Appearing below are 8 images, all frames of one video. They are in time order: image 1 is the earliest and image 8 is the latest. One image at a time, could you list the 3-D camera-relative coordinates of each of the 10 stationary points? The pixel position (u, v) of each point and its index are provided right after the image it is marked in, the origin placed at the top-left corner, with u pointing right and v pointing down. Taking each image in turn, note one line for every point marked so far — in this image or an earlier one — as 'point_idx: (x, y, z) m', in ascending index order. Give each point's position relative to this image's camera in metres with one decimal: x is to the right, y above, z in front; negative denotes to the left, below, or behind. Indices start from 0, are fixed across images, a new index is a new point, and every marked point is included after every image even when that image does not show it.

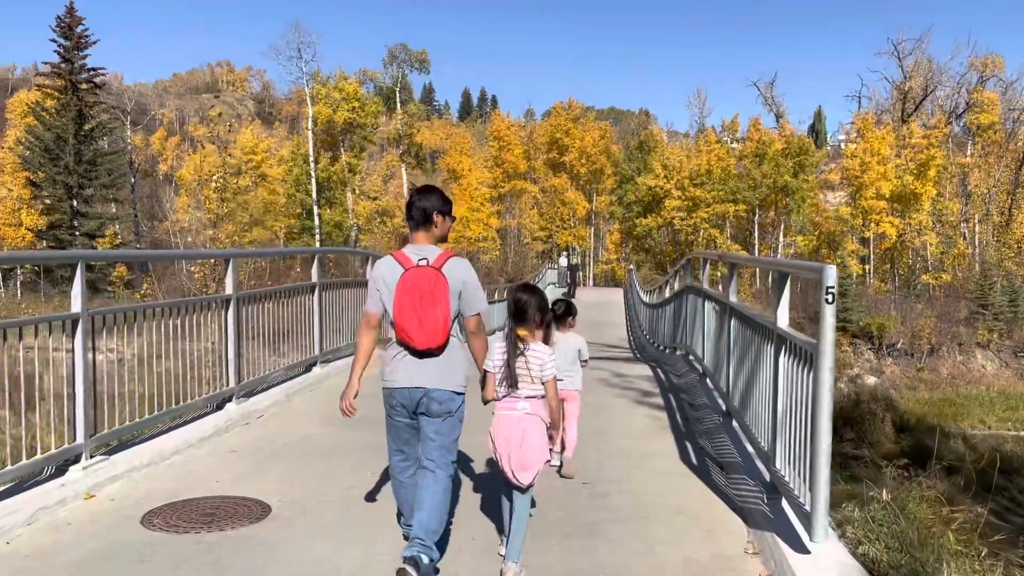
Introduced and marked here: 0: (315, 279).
0: (-1.7, +0.1, +7.4) m
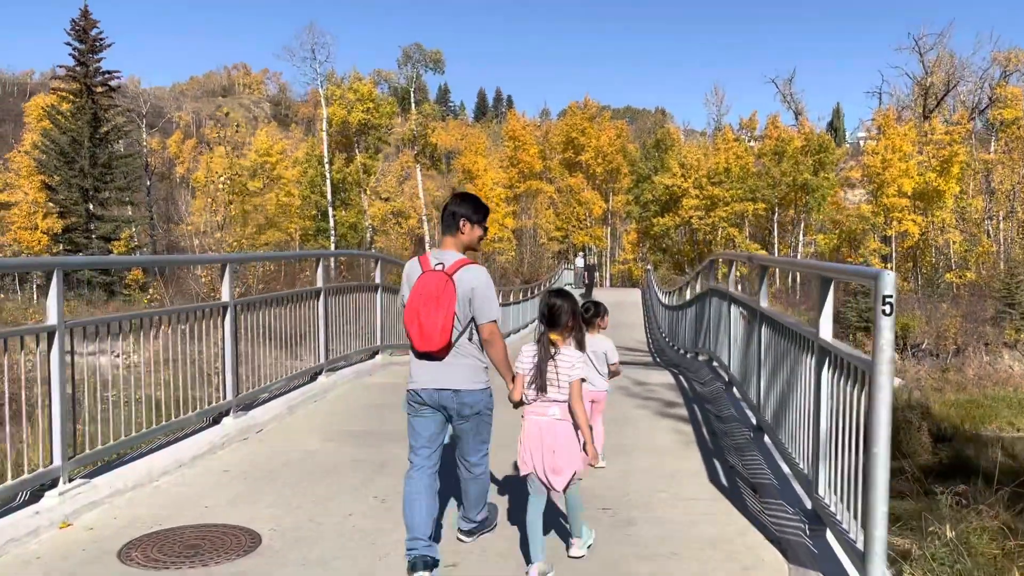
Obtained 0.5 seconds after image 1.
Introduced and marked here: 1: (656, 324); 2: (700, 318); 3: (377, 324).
0: (-1.6, 0.0, +7.0) m
1: (+3.3, -0.8, +19.5) m
2: (+2.1, -0.3, +9.5) m
3: (-1.5, -0.4, +8.8) m
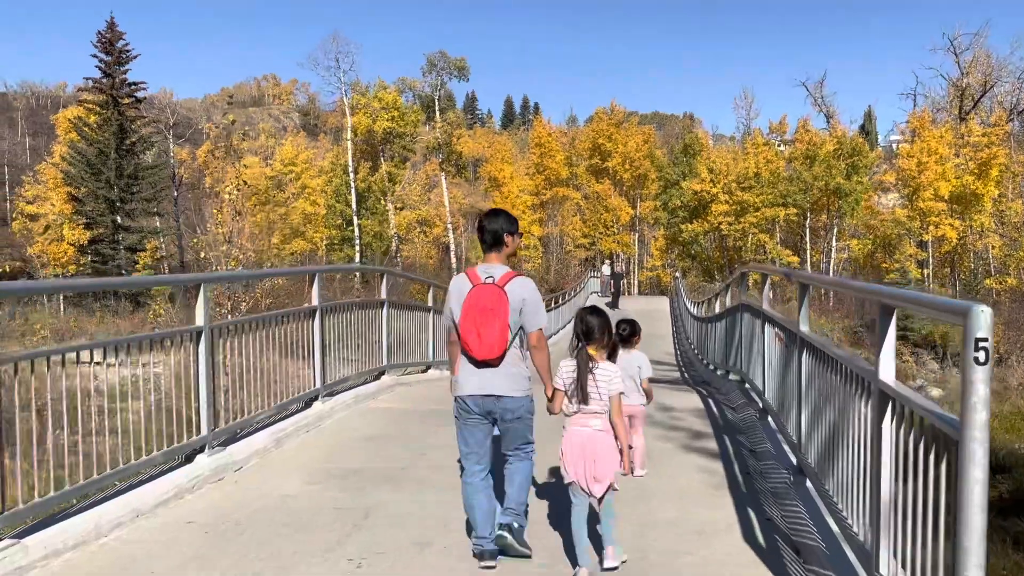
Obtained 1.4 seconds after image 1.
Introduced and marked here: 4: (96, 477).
0: (-1.5, -0.1, +6.5) m
1: (+3.8, -1.0, +18.8) m
2: (+2.3, -0.5, +8.8) m
3: (-1.3, -0.5, +8.2) m
4: (-2.0, -0.9, +4.1) m
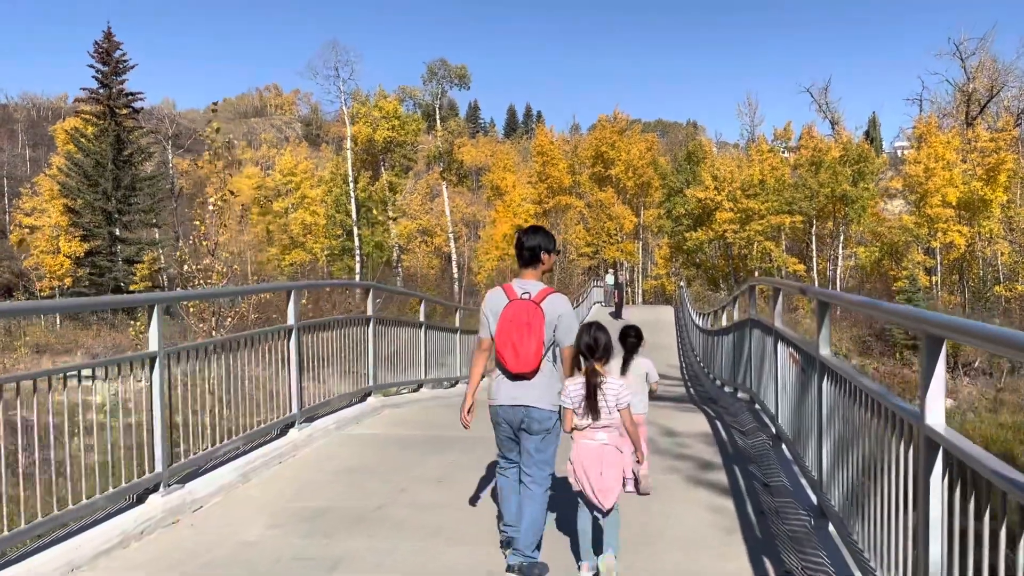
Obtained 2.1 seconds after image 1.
0: (-1.6, -0.2, +6.0) m
1: (+3.9, -1.3, +18.3) m
2: (+2.2, -0.6, +8.3) m
3: (-1.4, -0.7, +7.7) m
4: (-2.1, -1.0, +3.6) m
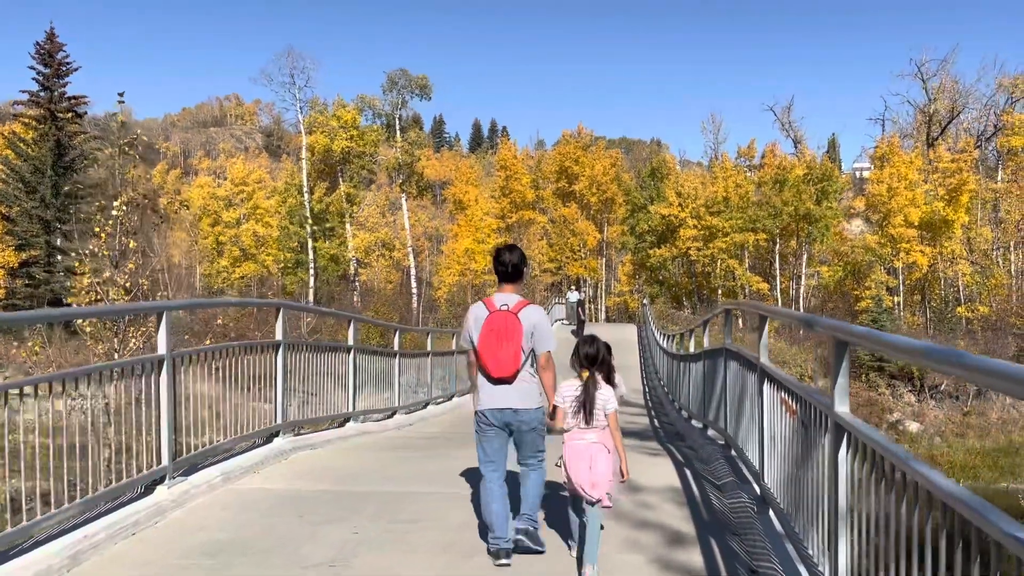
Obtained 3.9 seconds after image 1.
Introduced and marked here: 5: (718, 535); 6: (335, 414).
0: (-2.0, -0.4, +4.8) m
1: (+2.9, -1.7, +17.3) m
2: (+1.7, -0.8, +7.2) m
3: (-1.9, -0.8, +6.5) m
4: (-2.4, -1.1, +2.4) m
5: (+1.0, -1.3, +4.3) m
6: (-1.7, -1.2, +8.3) m
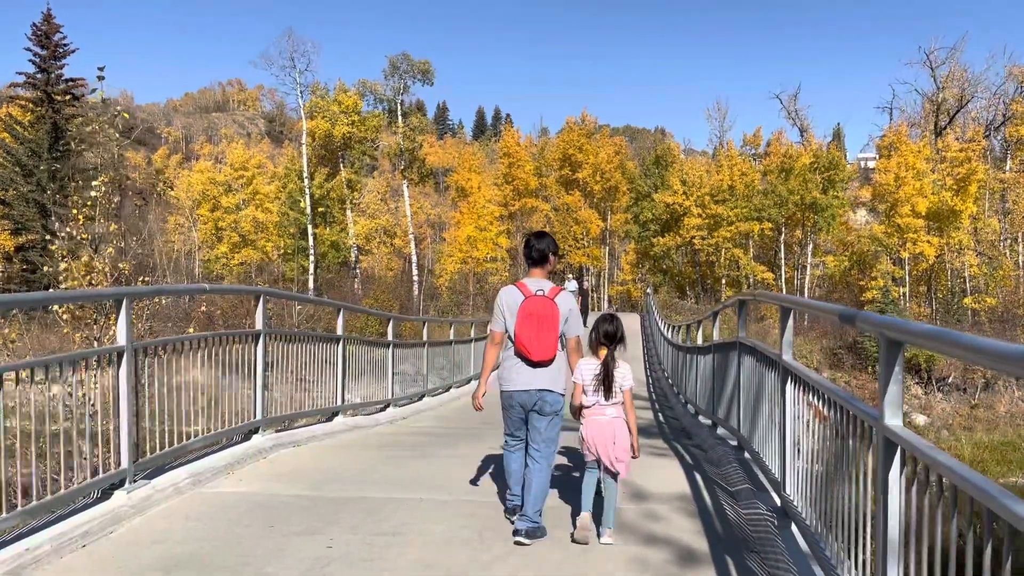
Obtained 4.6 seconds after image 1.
0: (-2.0, -0.3, +4.4) m
1: (+2.9, -1.4, +16.9) m
2: (+1.7, -0.7, +6.8) m
3: (-1.9, -0.7, +6.1) m
4: (-2.4, -1.0, +1.9) m
5: (+1.0, -1.2, +3.9) m
6: (-1.7, -1.1, +7.8) m
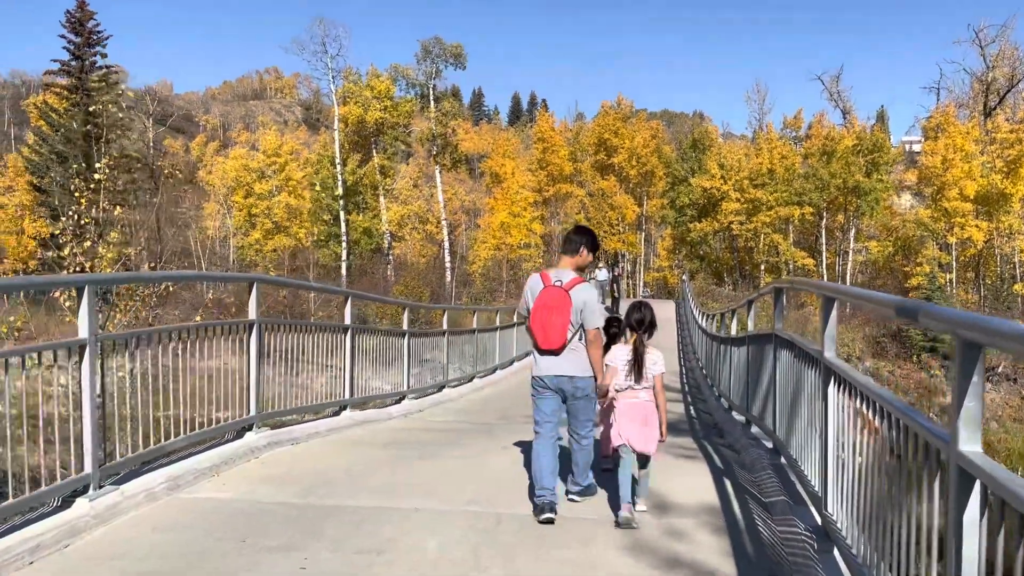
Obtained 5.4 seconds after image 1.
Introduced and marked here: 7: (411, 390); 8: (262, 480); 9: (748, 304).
0: (-2.0, -0.2, +4.0) m
1: (+3.5, -1.2, +16.3) m
2: (+1.8, -0.6, +6.2) m
3: (-1.8, -0.6, +5.7) m
4: (-2.5, -1.0, +1.6) m
5: (+1.0, -1.2, +3.4) m
6: (-1.6, -1.0, +7.4) m
7: (-1.2, -1.2, +9.9) m
8: (-1.4, -1.1, +4.7) m
9: (+2.2, -0.1, +7.7) m
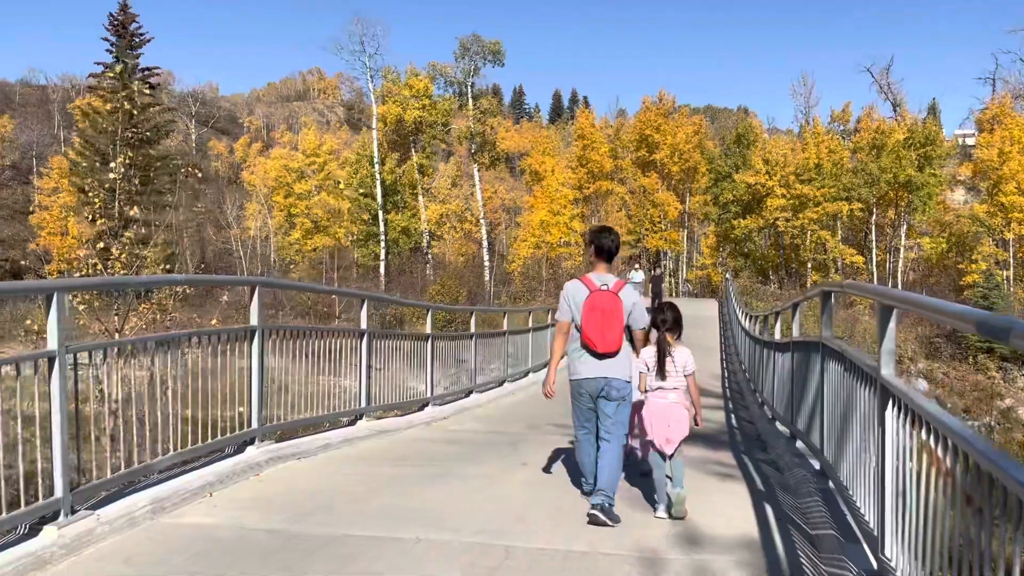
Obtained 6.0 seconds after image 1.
0: (-2.0, -0.2, +3.6) m
1: (+4.1, -1.2, +15.6) m
2: (+2.0, -0.6, +5.7) m
3: (-1.7, -0.7, +5.3) m
4: (-2.6, -1.1, +1.3) m
5: (+1.0, -1.2, +2.9) m
6: (-1.4, -1.0, +7.1) m
7: (-0.8, -1.2, +9.5) m
8: (-1.3, -1.1, +4.3) m
9: (+2.4, -0.1, +7.2) m
